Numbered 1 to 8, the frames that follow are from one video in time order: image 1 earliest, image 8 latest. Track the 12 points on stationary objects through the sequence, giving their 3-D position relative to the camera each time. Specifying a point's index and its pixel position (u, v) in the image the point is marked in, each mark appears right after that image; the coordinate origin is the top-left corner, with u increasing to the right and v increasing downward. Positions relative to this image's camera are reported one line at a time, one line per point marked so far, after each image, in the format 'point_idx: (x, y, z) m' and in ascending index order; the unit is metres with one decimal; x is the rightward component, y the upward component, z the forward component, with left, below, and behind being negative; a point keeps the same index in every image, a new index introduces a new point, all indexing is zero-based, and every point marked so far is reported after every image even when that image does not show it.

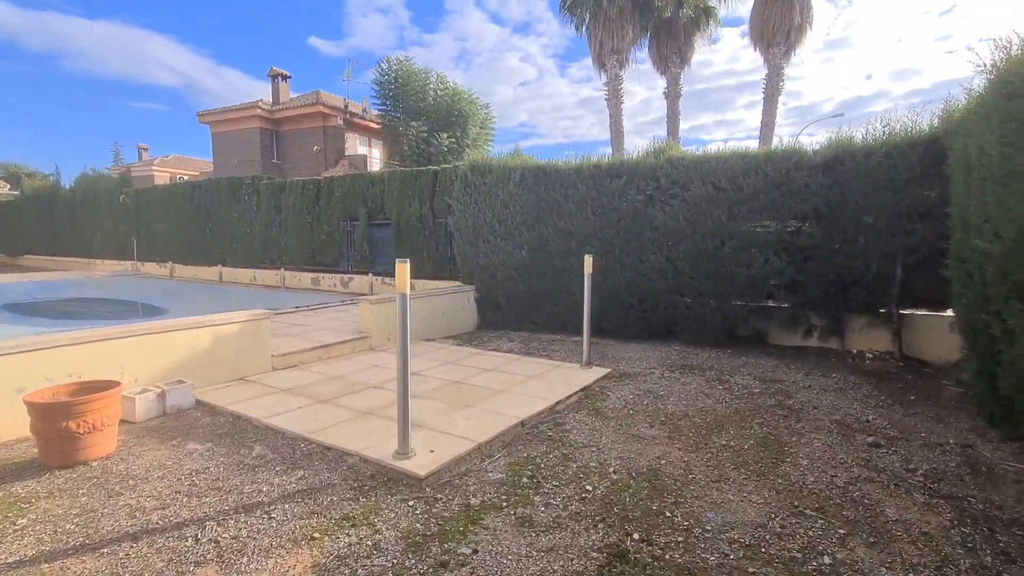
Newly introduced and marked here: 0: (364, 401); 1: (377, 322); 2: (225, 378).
0: (-1.3, -1.0, +4.3) m
1: (-1.8, -0.5, +6.5) m
2: (-2.8, -0.9, +4.8) m
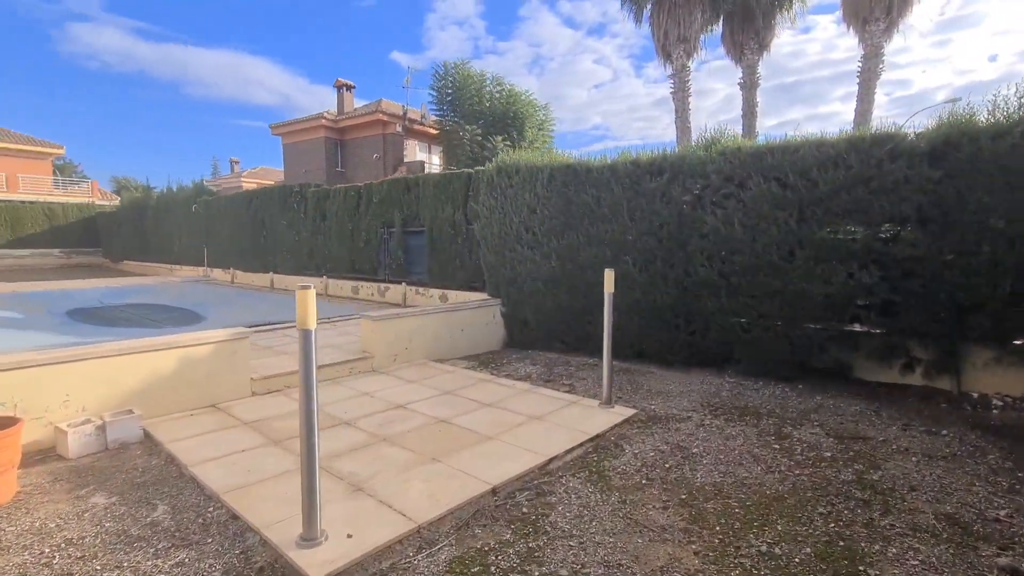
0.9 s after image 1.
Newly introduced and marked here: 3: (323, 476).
0: (-1.4, -1.1, +3.7) m
1: (-1.6, -0.6, +5.9) m
2: (-2.8, -1.0, +4.4) m
3: (-1.2, -1.2, +3.1) m
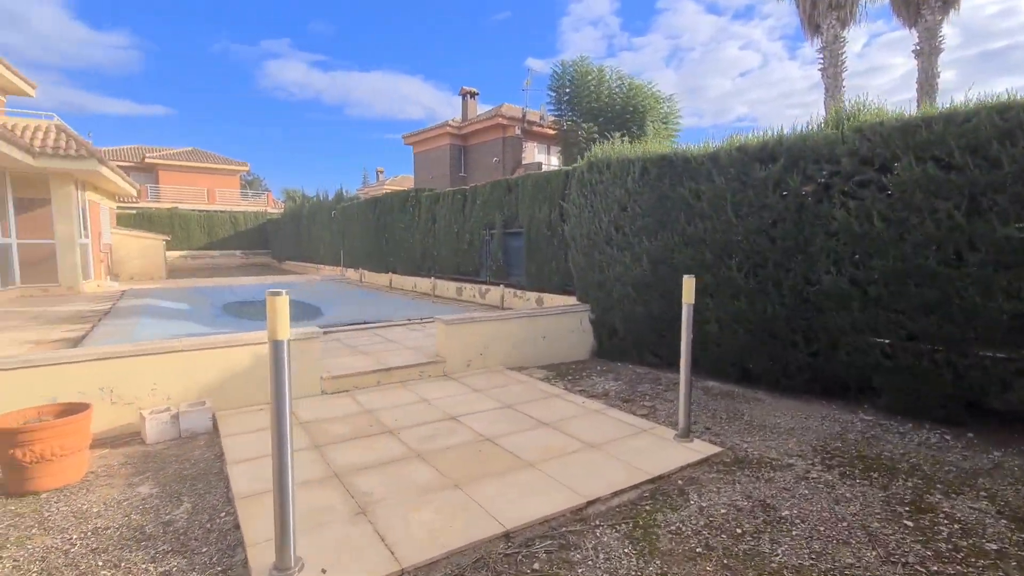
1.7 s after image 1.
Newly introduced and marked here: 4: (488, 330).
0: (-1.1, -1.2, +3.5) m
1: (-0.7, -0.7, +5.7) m
2: (-2.3, -1.0, +4.6) m
3: (-1.0, -1.2, +2.9) m
4: (-0.3, -0.5, +5.9) m
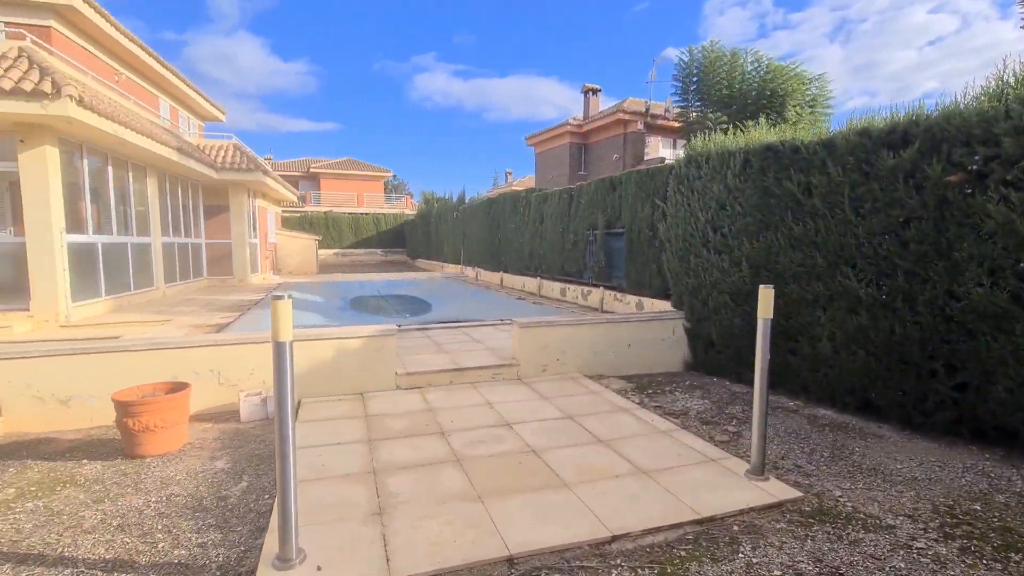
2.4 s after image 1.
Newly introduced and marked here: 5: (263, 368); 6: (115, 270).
0: (-0.8, -1.2, +3.6) m
1: (+0.2, -0.7, +5.6) m
2: (-1.7, -1.0, +4.9) m
3: (-0.9, -1.2, +3.0) m
4: (+0.6, -0.5, +5.7) m
5: (-2.3, -0.8, +4.6) m
6: (-8.3, +0.4, +10.3) m
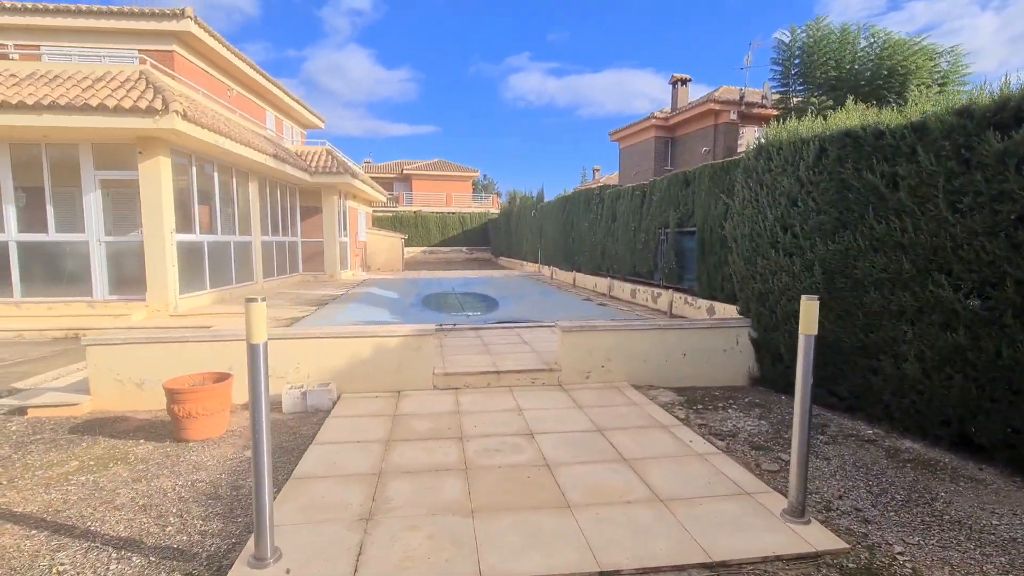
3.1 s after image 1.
0: (-0.7, -1.2, +3.6) m
1: (+0.7, -0.7, +5.4) m
2: (-1.3, -1.0, +5.0) m
3: (-0.9, -1.2, +3.0) m
4: (+1.1, -0.6, +5.4) m
5: (-2.0, -0.7, +4.9) m
6: (-6.8, +0.5, +11.5) m
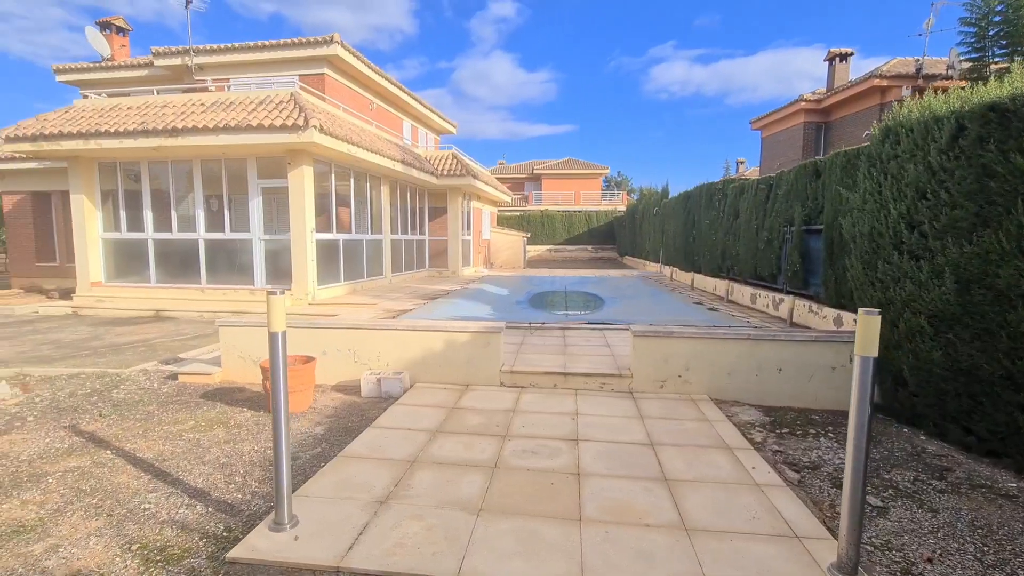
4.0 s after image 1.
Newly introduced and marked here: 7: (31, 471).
0: (-0.4, -1.2, +3.7) m
1: (+1.4, -0.8, +5.1) m
2: (-0.6, -1.0, +5.2) m
3: (-0.8, -1.2, +3.2) m
4: (+1.8, -0.6, +5.0) m
5: (-1.3, -0.7, +5.3) m
6: (-4.2, +0.7, +13.0) m
7: (-3.3, -1.3, +3.4) m
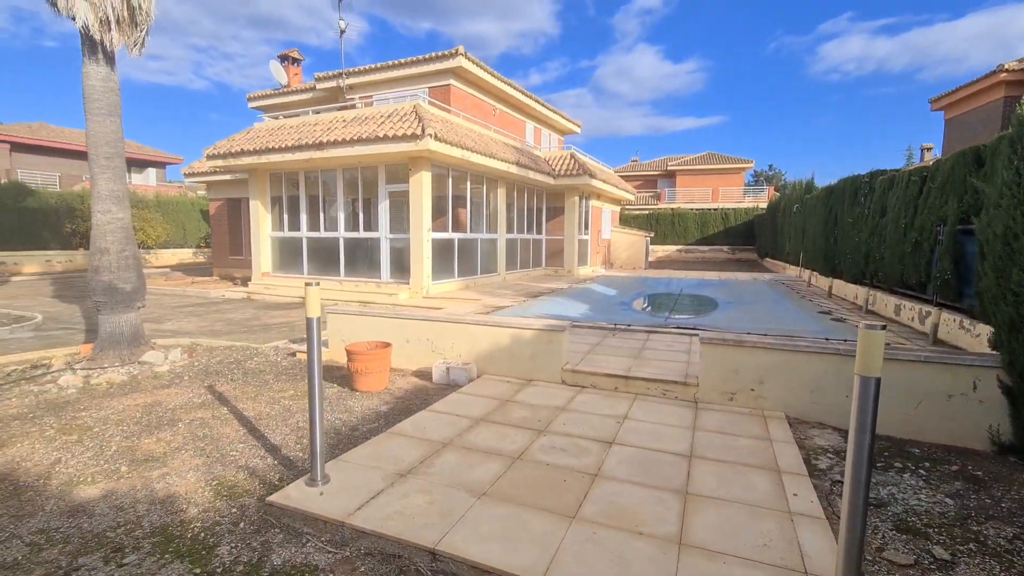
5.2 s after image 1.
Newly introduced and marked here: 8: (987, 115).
0: (-0.2, -1.2, +3.9) m
1: (+2.0, -0.8, +4.7) m
2: (0.0, -1.0, +5.5) m
3: (-0.7, -1.2, +3.5) m
4: (+2.3, -0.7, +4.5) m
5: (-0.6, -0.6, +5.7) m
6: (-1.2, +0.8, +13.8) m
7: (-3.0, -1.2, +4.4) m
8: (+16.8, +6.1, +17.5) m
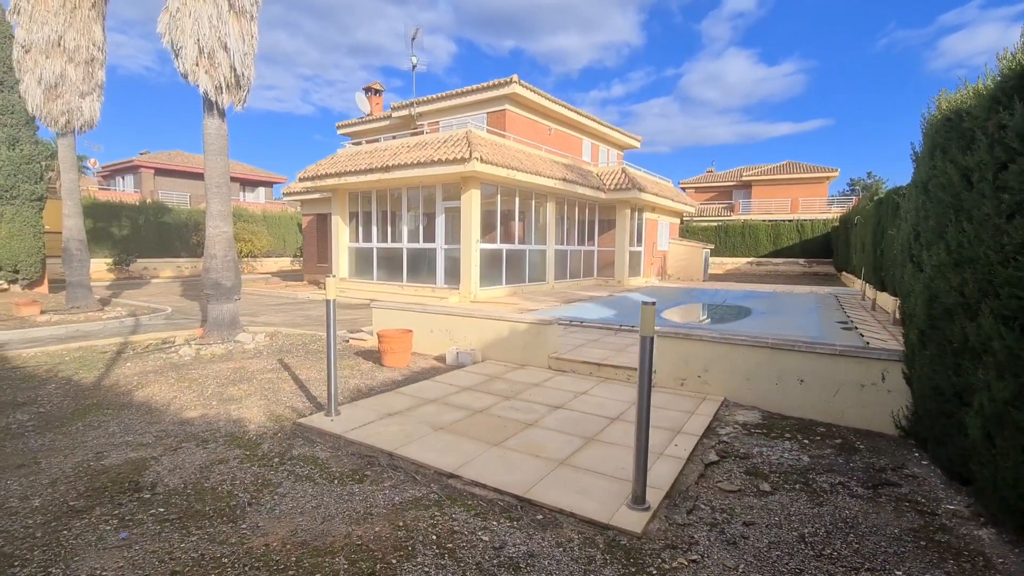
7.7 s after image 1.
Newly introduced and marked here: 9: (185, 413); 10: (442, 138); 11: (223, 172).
0: (-0.4, -1.1, +5.1) m
1: (+1.8, -0.8, +5.6) m
2: (0.0, -1.0, +6.6) m
3: (-1.0, -1.1, +4.8) m
4: (+2.1, -0.7, +5.3) m
5: (-0.6, -0.6, +6.9) m
6: (+0.1, +0.6, +15.1) m
7: (-3.2, -1.1, +6.0) m
8: (+18.6, +5.5, +15.9) m
9: (-3.2, -1.2, +4.8) m
10: (-2.0, +4.3, +14.2) m
11: (-4.6, +1.9, +7.9) m
